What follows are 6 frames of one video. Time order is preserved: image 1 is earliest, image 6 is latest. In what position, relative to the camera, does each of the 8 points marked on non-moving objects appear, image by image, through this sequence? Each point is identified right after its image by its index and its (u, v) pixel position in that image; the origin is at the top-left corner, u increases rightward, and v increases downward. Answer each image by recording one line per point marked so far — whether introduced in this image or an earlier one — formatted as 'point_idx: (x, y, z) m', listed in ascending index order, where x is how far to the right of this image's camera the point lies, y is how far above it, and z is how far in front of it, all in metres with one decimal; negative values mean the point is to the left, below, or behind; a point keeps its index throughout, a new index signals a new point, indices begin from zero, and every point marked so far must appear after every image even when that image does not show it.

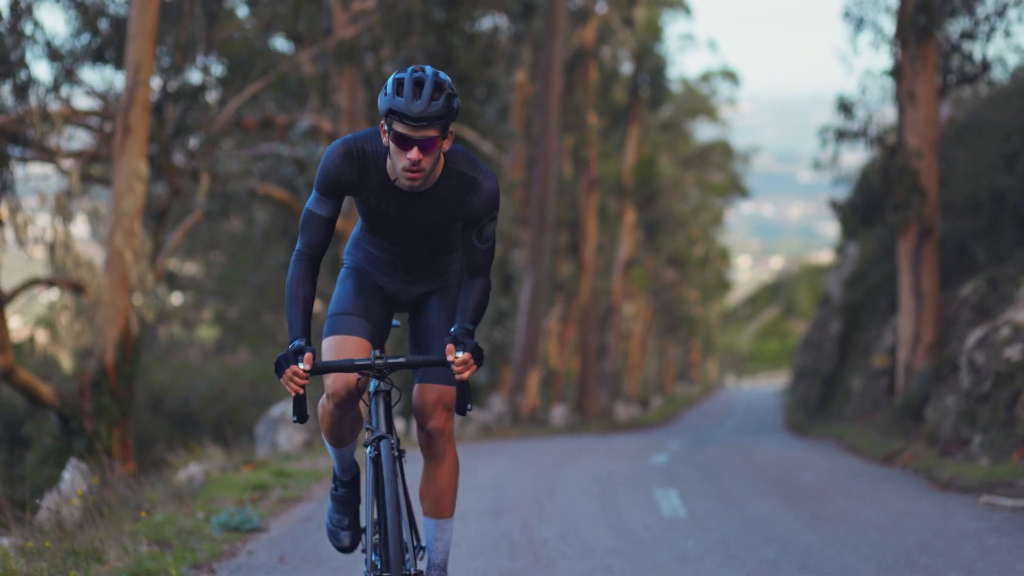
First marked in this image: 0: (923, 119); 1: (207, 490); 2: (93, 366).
0: (+6.3, +2.6, +18.9) m
1: (-2.3, -1.5, +9.2) m
2: (-5.8, -1.1, +16.7) m
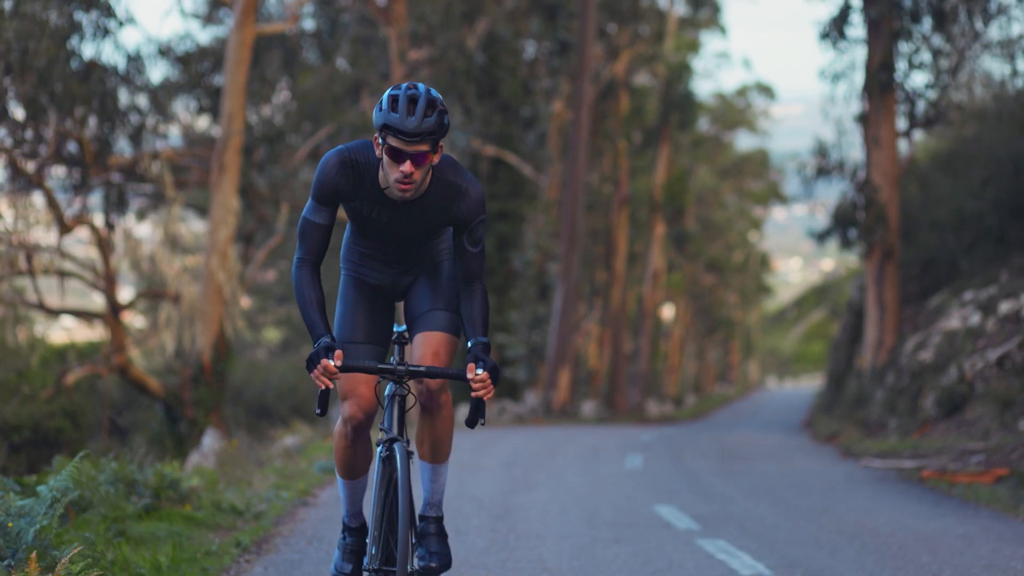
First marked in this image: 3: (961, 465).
0: (+6.8, +2.4, +22.3) m
1: (-2.2, -1.7, +13.0) m
2: (-5.4, -1.3, +20.6) m
3: (+4.6, -1.8, +12.1) m
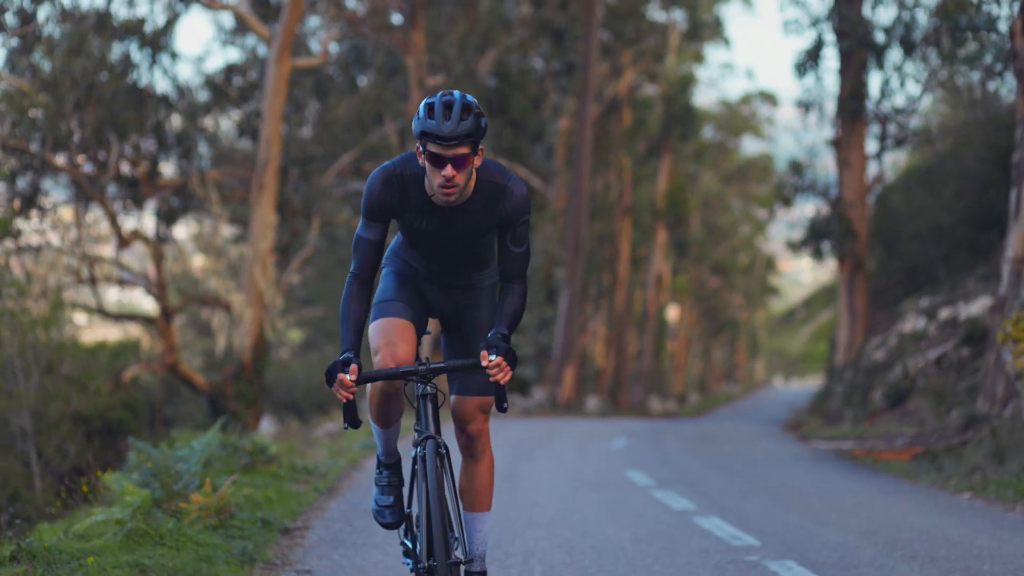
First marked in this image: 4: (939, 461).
0: (+7.0, +2.2, +24.8) m
1: (-2.1, -1.9, +15.5) m
2: (-5.3, -1.4, +23.2) m
3: (+4.6, -1.9, +14.6) m
4: (+4.5, -1.8, +12.5) m
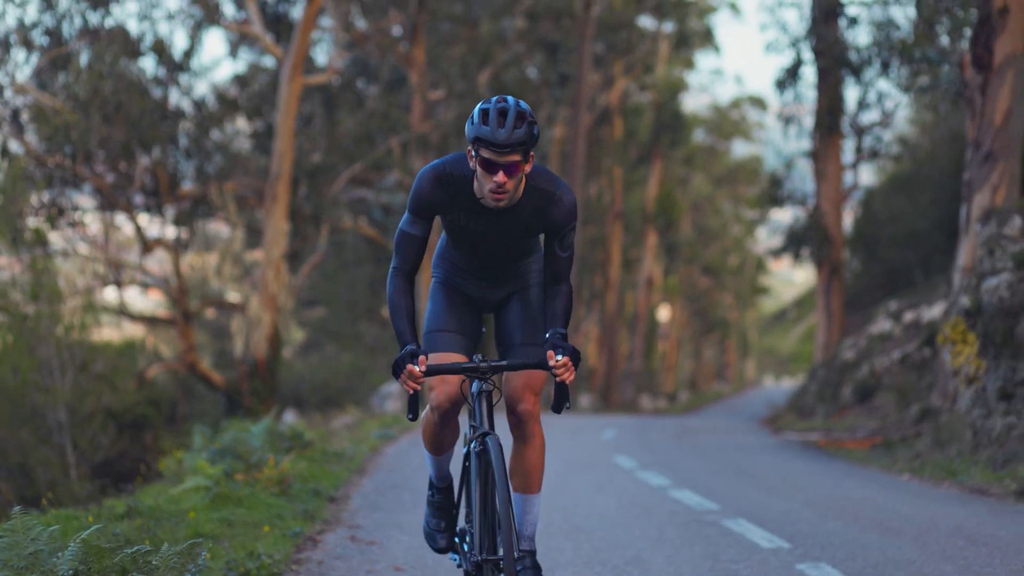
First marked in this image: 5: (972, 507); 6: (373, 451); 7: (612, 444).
0: (+6.9, +2.1, +26.4) m
1: (-2.1, -1.9, +17.1) m
2: (-5.3, -1.5, +24.8) m
3: (+4.6, -2.0, +16.2) m
4: (+4.5, -1.9, +14.1) m
5: (+3.5, -1.7, +9.3) m
6: (-1.6, -1.8, +13.6) m
7: (+1.3, -2.0, +15.6) m
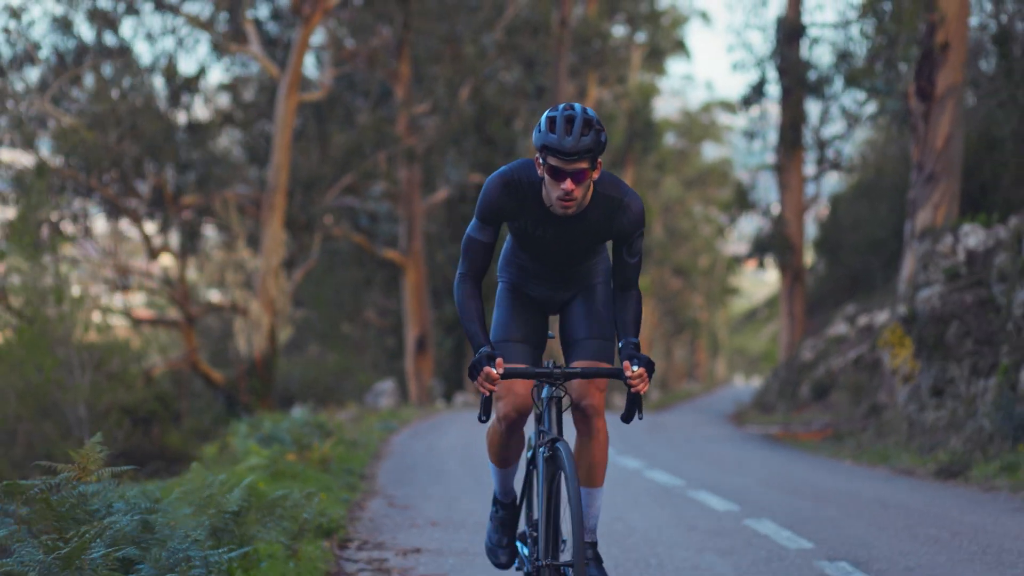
0: (+6.6, +2.0, +28.3) m
1: (-2.3, -2.0, +18.8) m
2: (-5.7, -1.6, +26.4) m
3: (+4.5, -2.1, +18.1) m
4: (+4.4, -2.0, +15.9) m
5: (+3.5, -1.8, +11.1) m
6: (-1.7, -1.9, +15.2) m
7: (+1.1, -2.1, +17.3) m
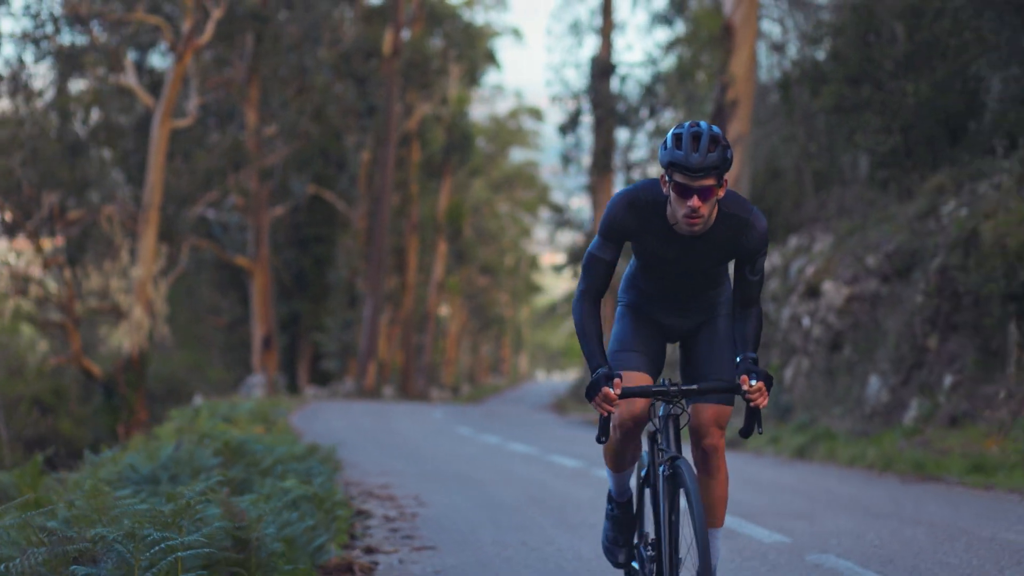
0: (+2.7, +1.8, +32.7) m
1: (-4.6, -2.2, +22.0) m
2: (-9.2, -1.6, +28.9) m
3: (+2.2, -2.4, +22.3) m
4: (+2.4, -2.3, +20.2) m
5: (+2.3, -2.0, +15.3) m
6: (-3.4, -2.1, +18.6) m
7: (-1.0, -2.3, +21.1) m
